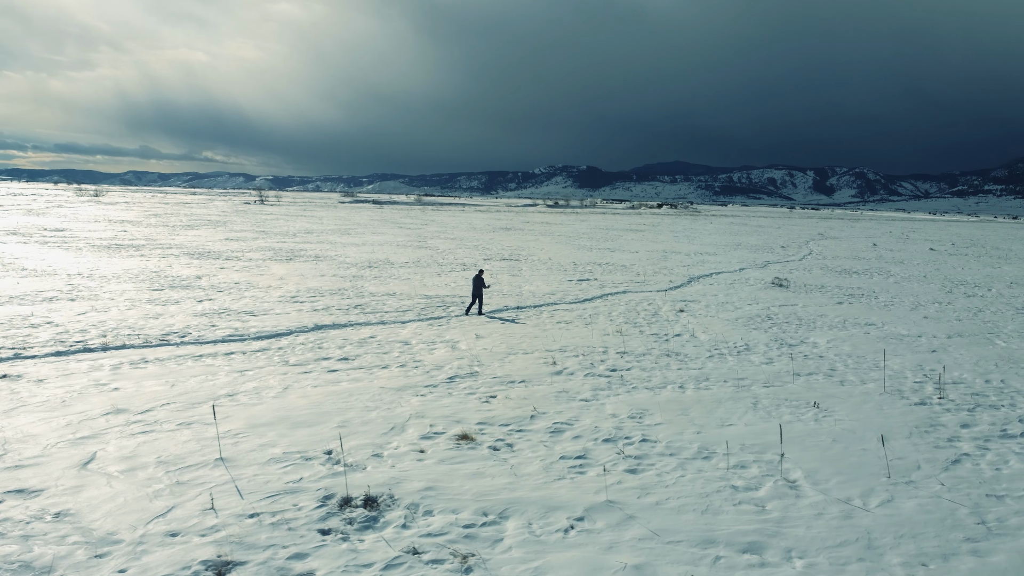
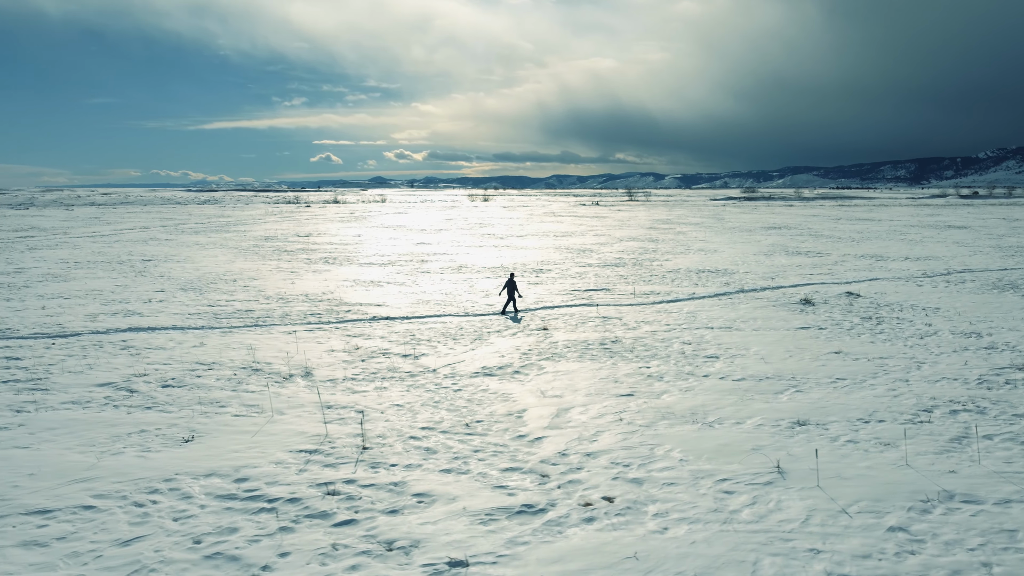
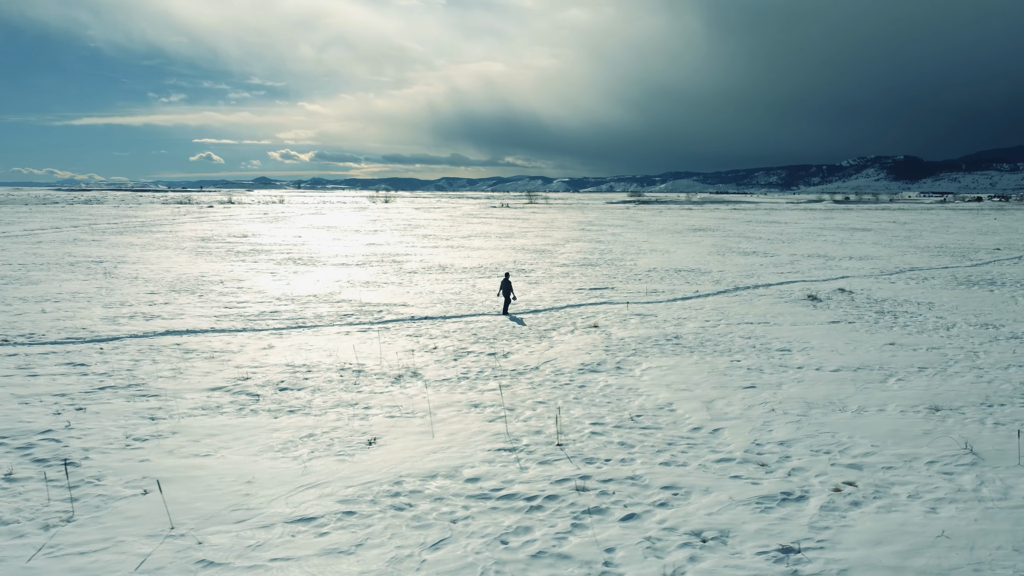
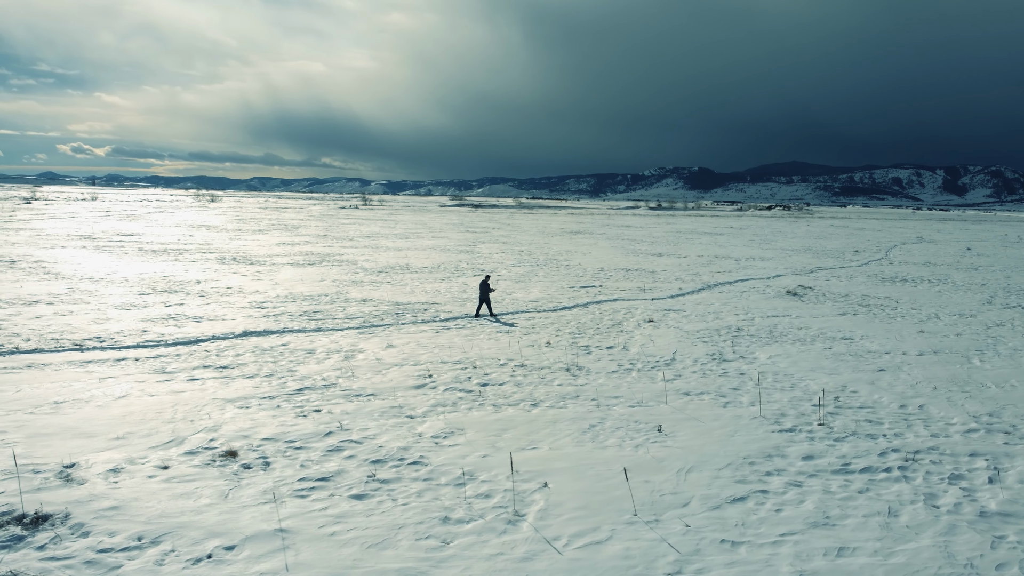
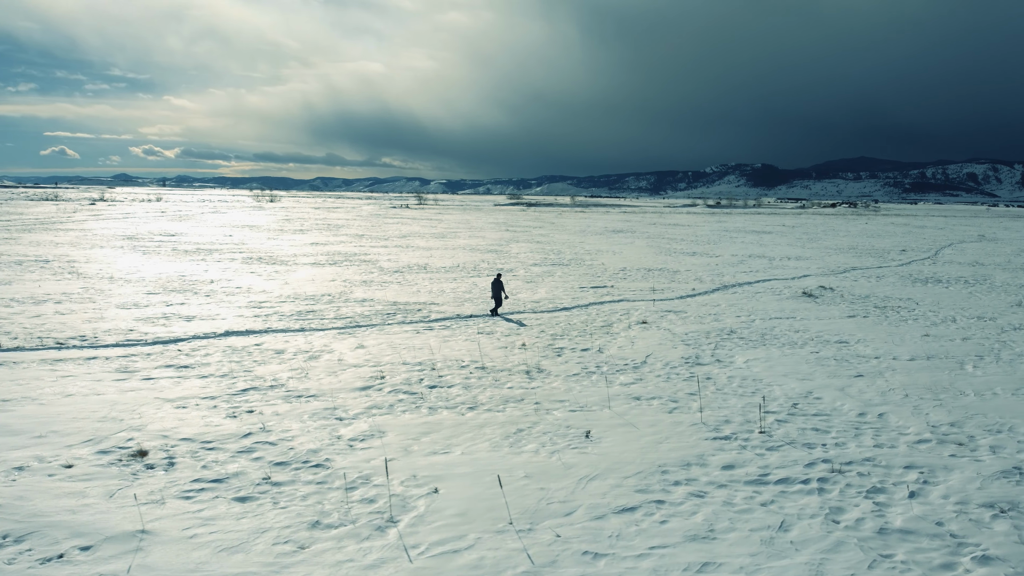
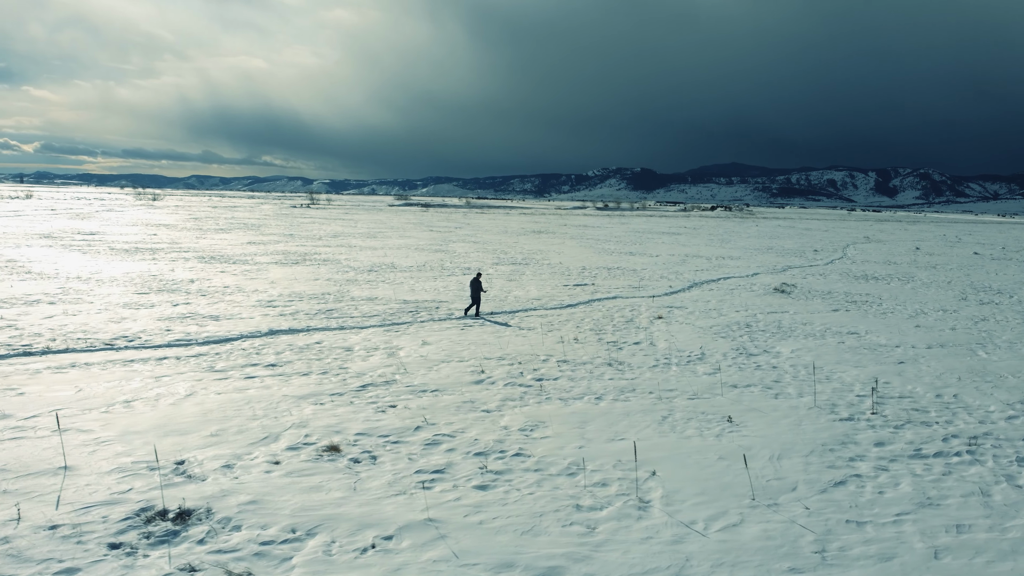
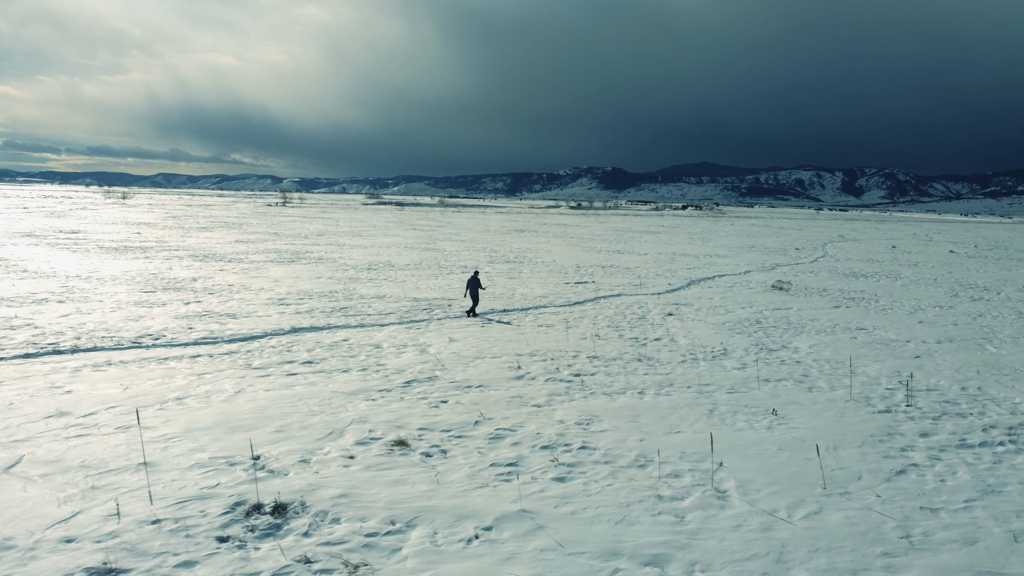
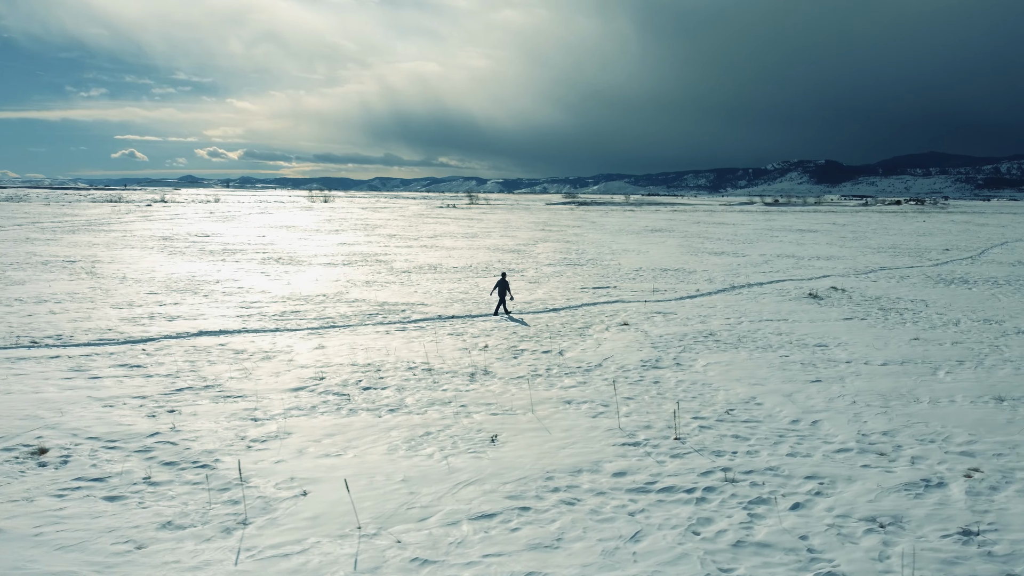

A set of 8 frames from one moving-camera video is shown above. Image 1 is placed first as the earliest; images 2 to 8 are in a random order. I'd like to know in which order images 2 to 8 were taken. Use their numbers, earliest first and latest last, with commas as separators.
7, 6, 4, 5, 8, 3, 2
